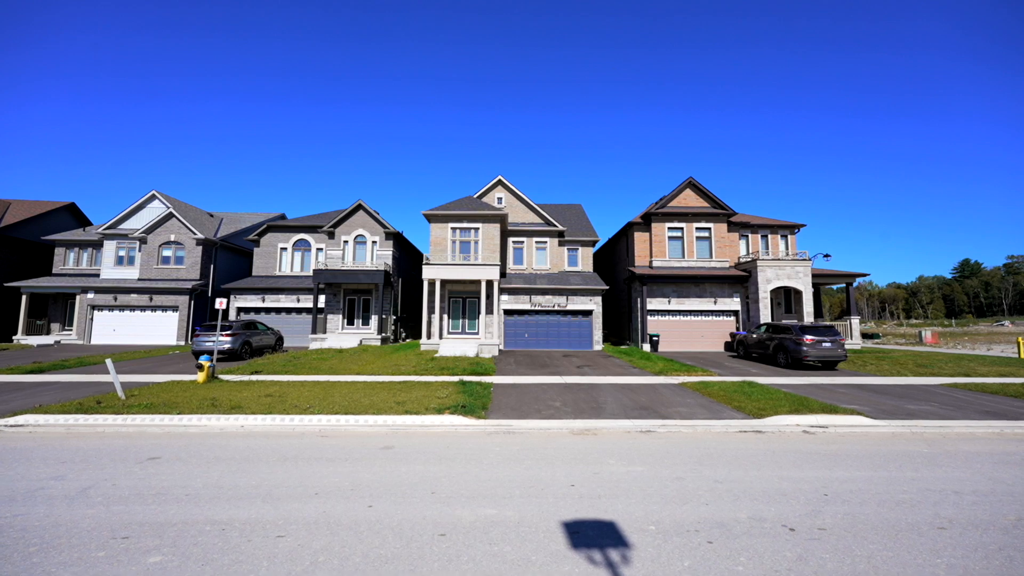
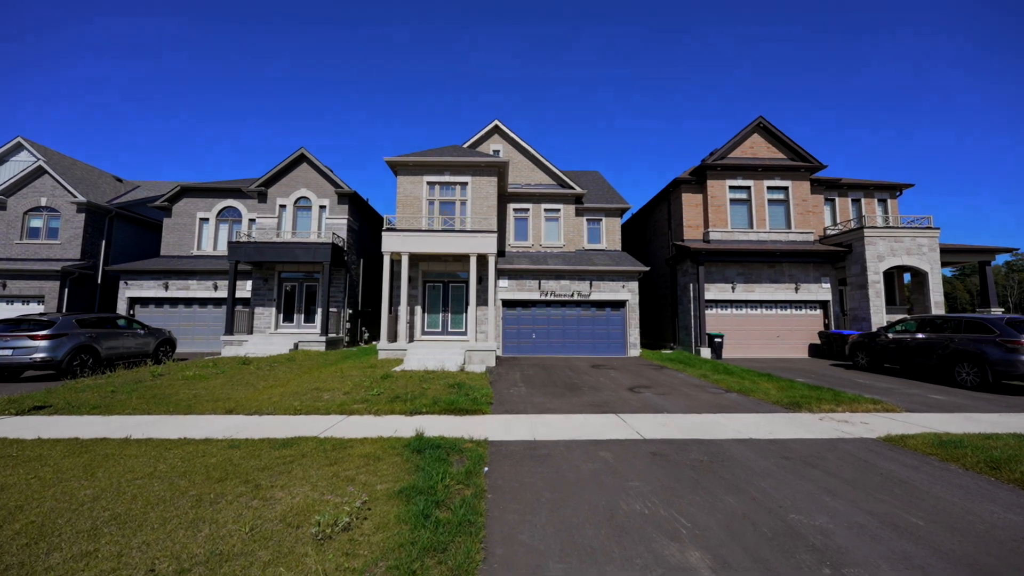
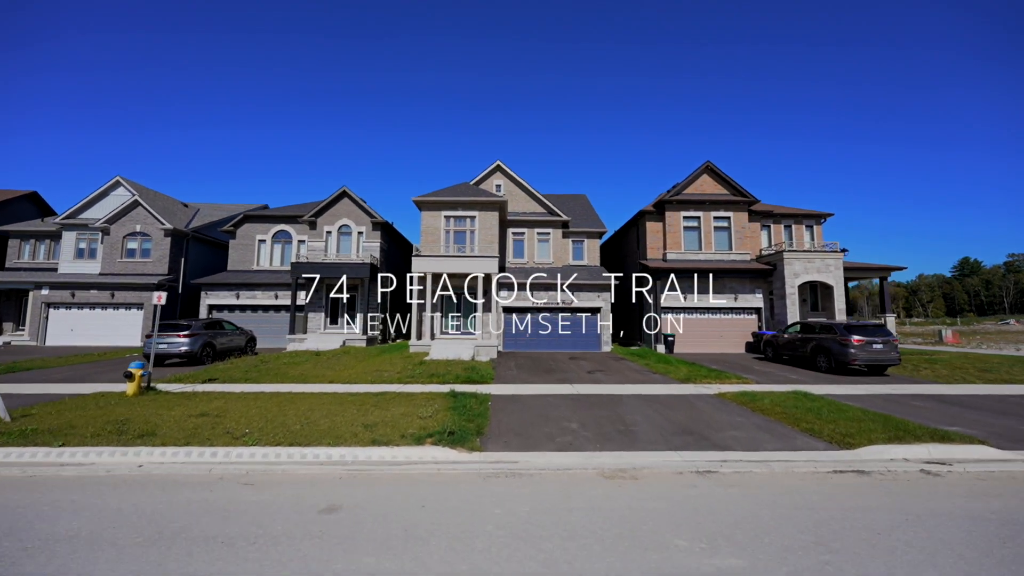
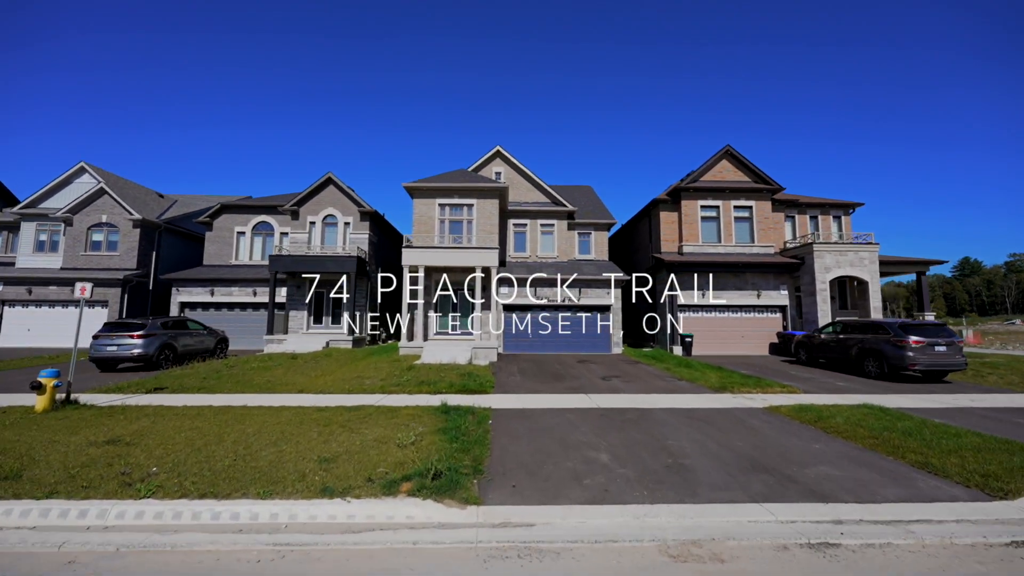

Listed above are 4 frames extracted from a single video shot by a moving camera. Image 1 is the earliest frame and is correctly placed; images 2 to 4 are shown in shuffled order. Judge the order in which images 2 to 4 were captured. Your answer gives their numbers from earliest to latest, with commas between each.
3, 4, 2
